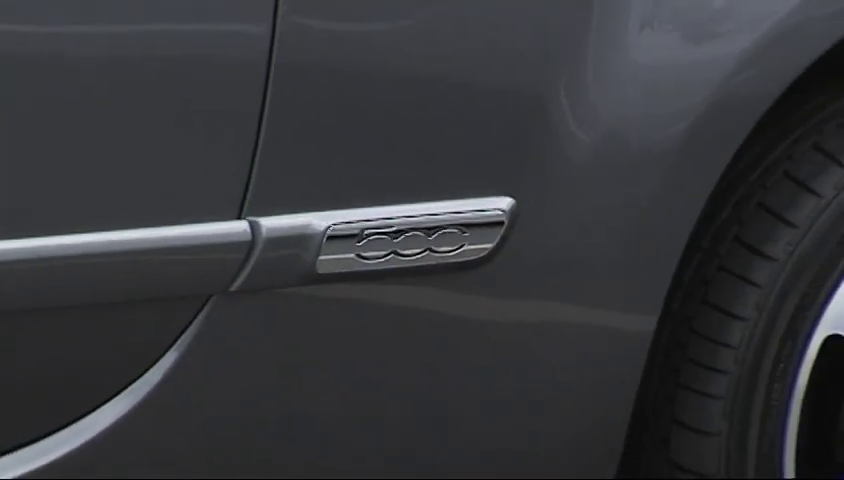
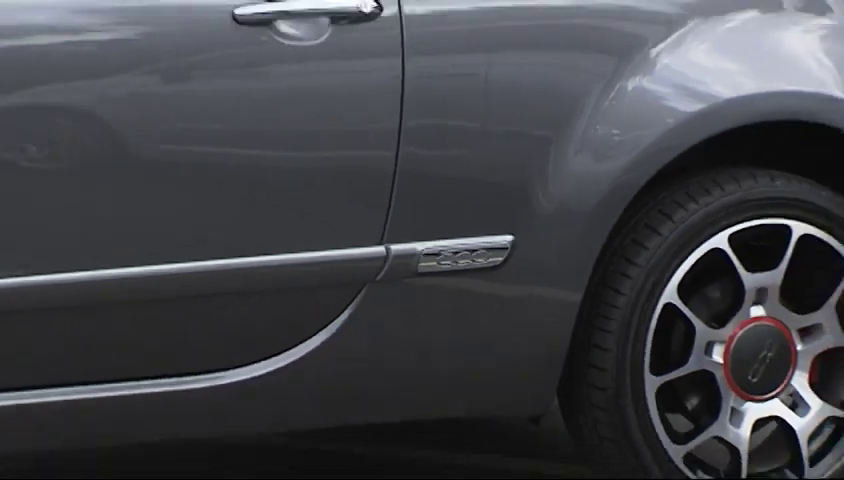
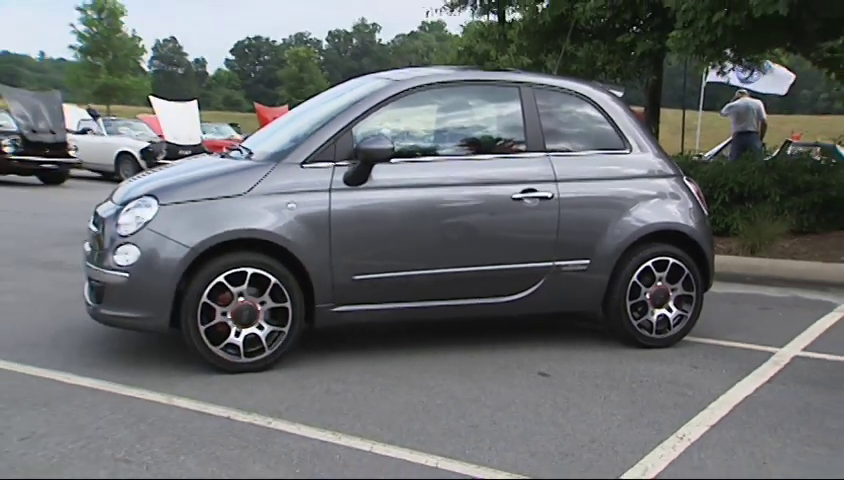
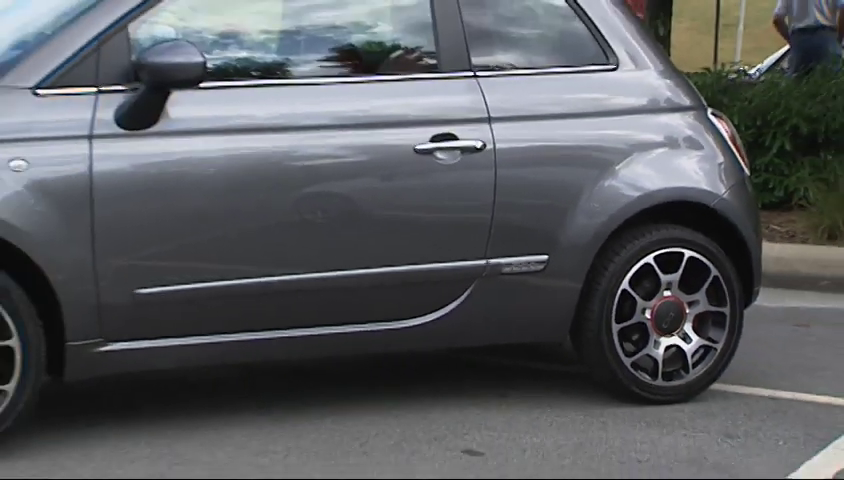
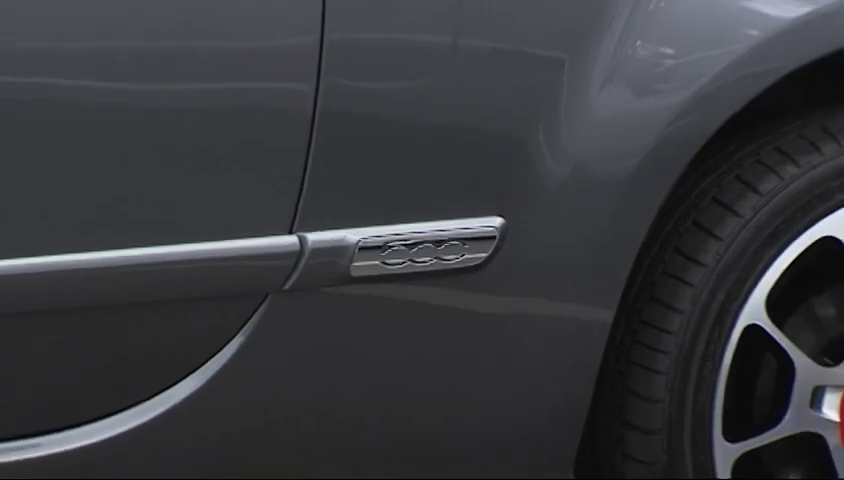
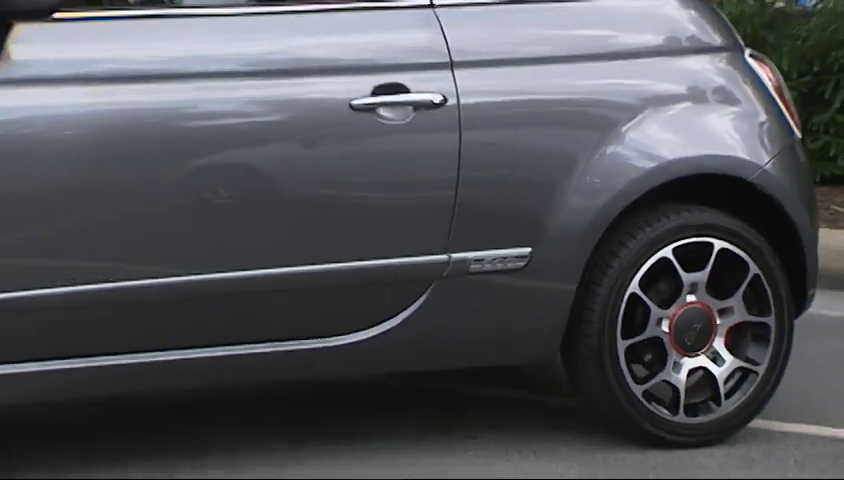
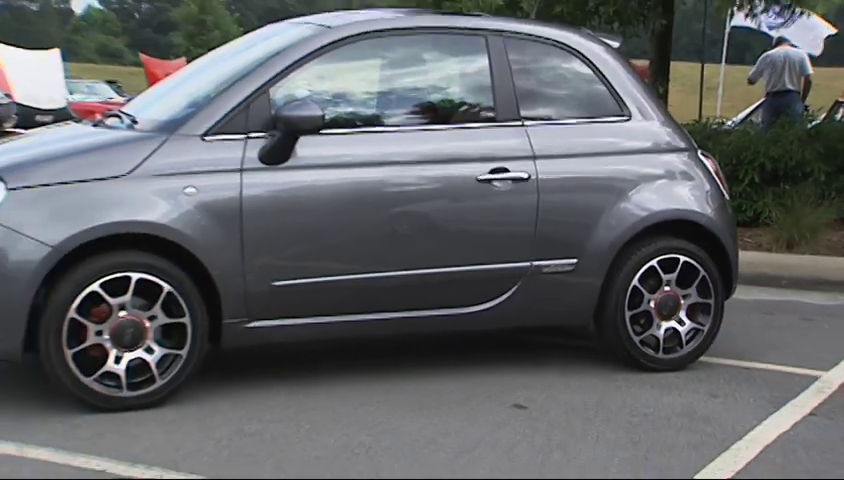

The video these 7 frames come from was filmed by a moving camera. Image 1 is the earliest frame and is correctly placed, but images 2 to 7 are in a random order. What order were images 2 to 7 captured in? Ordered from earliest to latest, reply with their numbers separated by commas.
5, 2, 6, 4, 7, 3
